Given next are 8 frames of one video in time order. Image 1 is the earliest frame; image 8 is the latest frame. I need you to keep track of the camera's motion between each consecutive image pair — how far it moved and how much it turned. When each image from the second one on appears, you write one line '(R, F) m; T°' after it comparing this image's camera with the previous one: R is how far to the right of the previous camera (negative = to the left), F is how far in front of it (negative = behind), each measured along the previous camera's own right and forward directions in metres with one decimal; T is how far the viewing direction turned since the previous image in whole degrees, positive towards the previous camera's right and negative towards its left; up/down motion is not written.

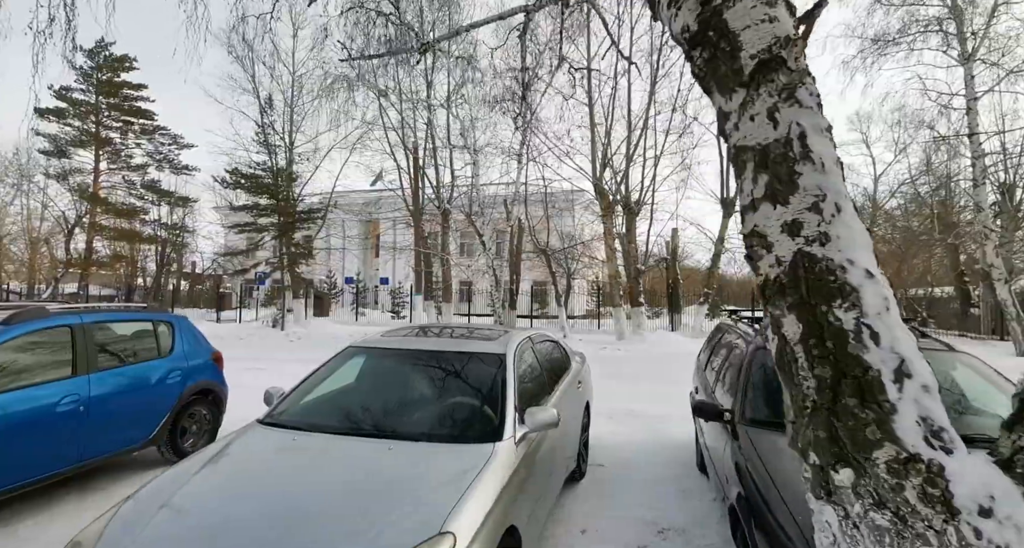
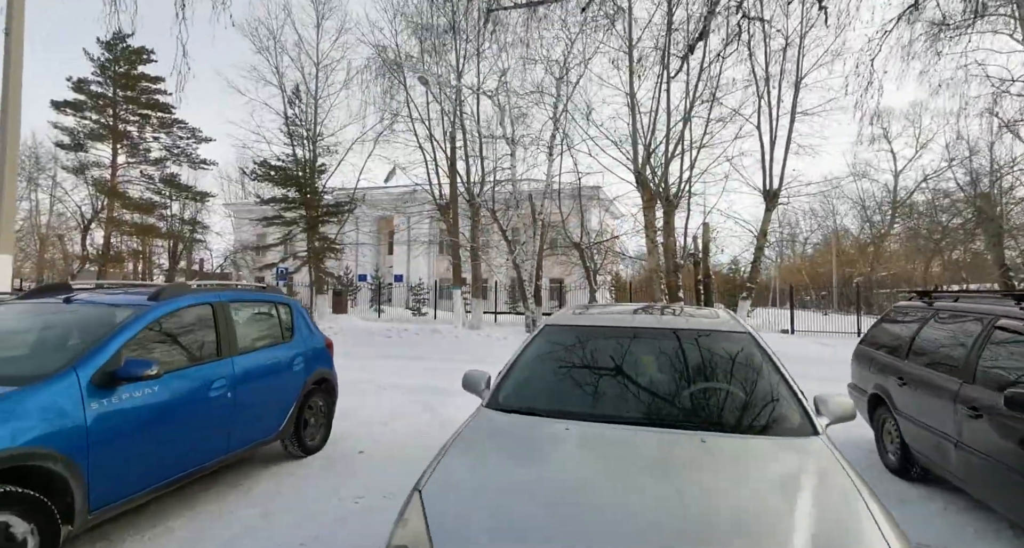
(-1.7, +0.5) m; 0°
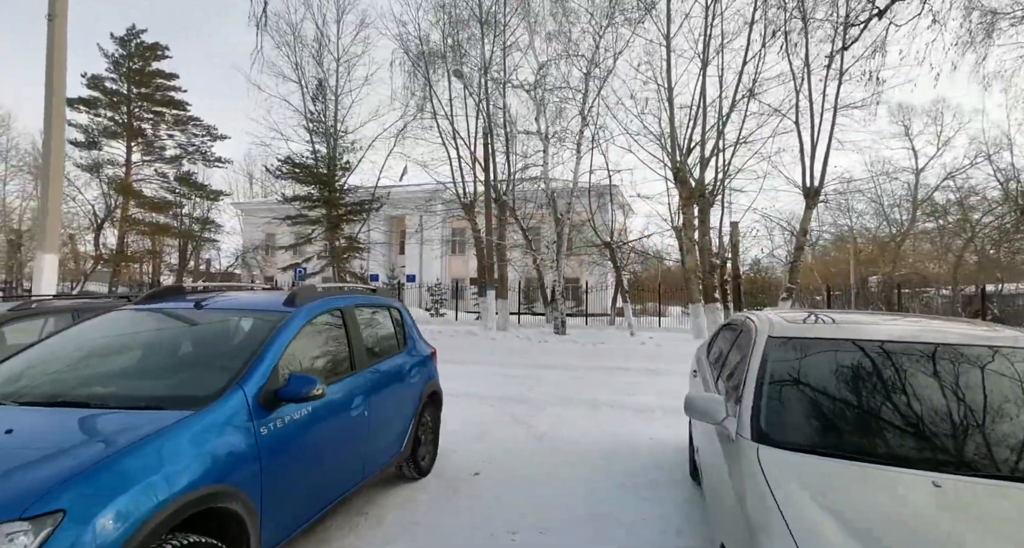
(-1.4, +0.5) m; 0°
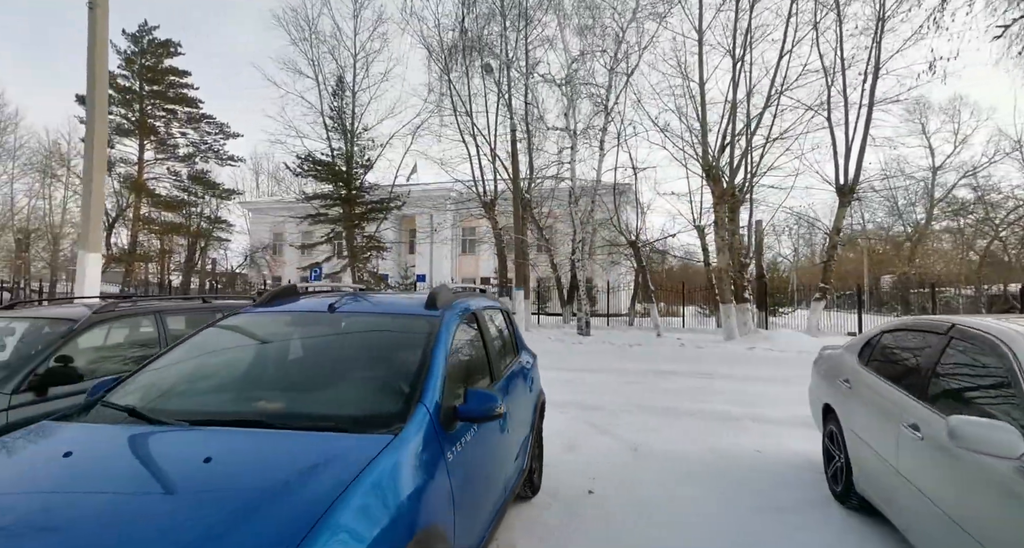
(-1.1, +0.4) m; 0°
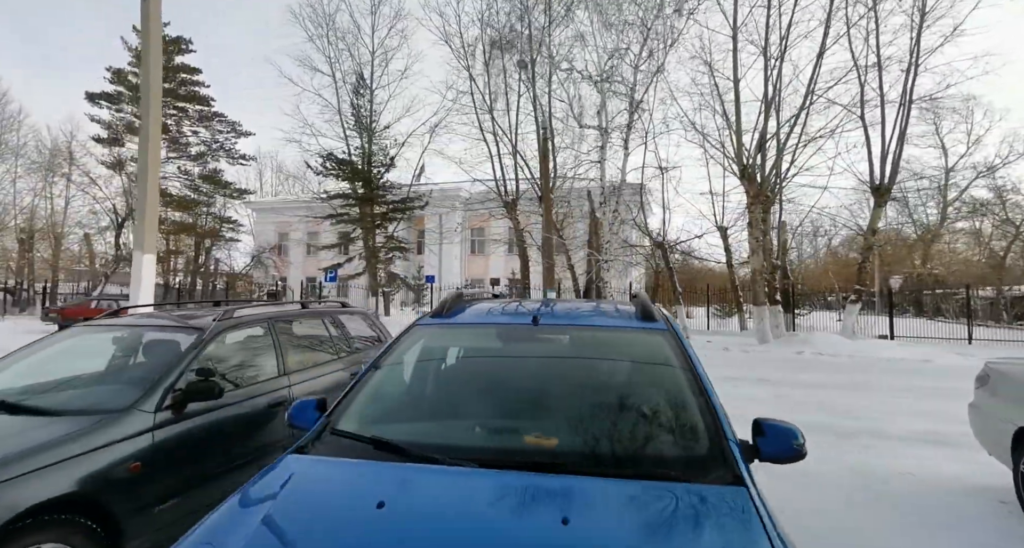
(-1.3, +0.4) m; 0°
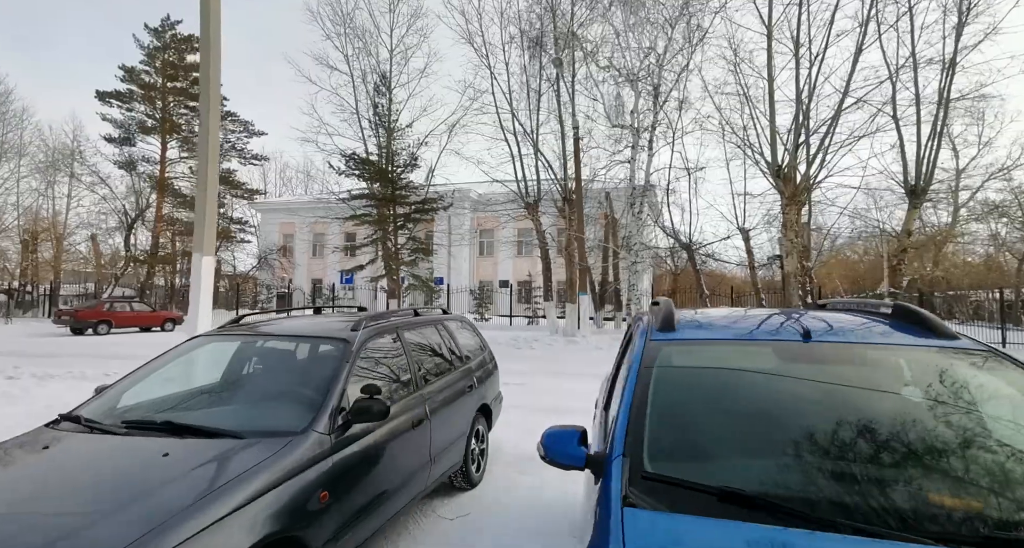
(-1.3, +0.4) m; 0°
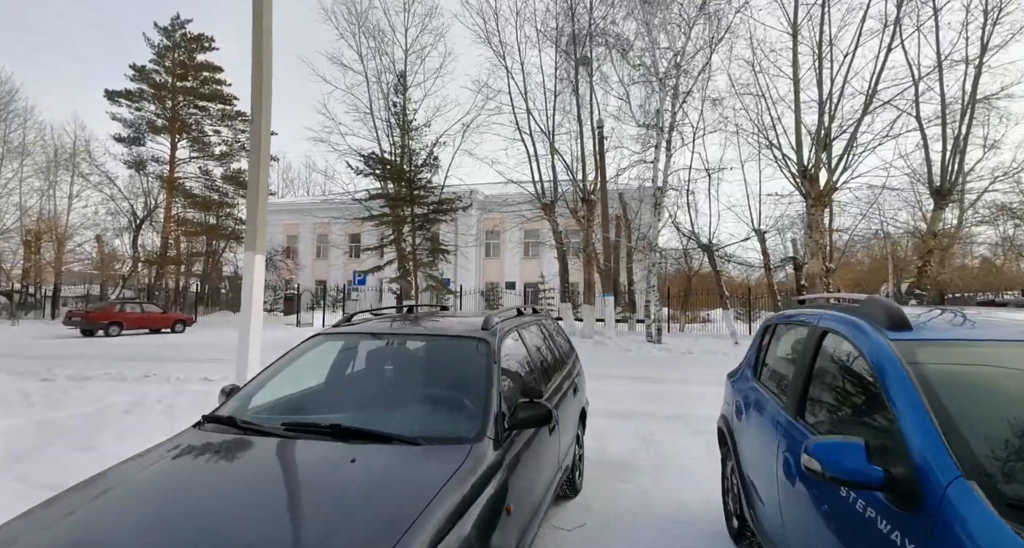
(-1.0, +0.2) m; 0°
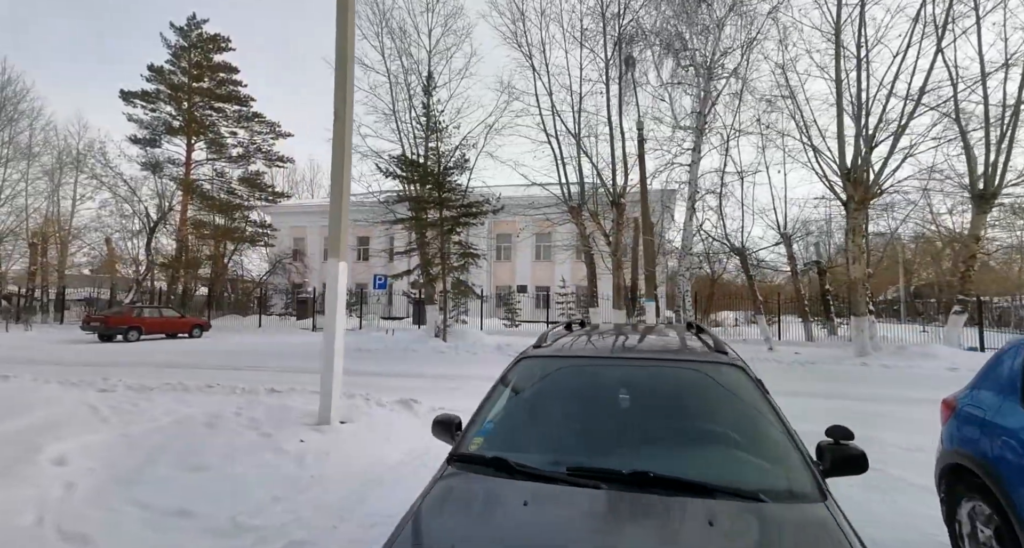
(-1.5, +0.4) m; 0°
